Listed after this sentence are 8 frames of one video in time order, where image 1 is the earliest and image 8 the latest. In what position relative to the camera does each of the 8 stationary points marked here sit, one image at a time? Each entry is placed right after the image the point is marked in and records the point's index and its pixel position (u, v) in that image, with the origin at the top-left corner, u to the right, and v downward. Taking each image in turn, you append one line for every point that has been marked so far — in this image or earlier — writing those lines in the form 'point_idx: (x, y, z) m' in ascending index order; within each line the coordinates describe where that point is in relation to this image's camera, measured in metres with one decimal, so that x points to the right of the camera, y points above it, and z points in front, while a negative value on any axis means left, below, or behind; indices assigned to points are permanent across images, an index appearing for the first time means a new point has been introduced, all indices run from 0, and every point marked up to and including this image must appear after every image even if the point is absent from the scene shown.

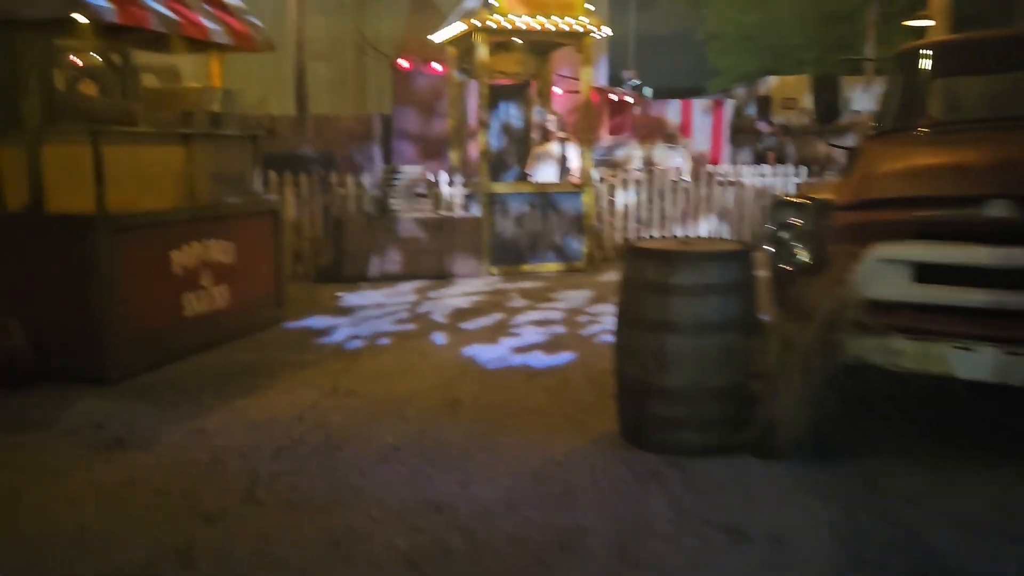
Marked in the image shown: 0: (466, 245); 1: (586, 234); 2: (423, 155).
0: (-0.5, +0.5, +9.7) m
1: (+0.9, +0.7, +10.3) m
2: (-1.5, +2.2, +14.2) m
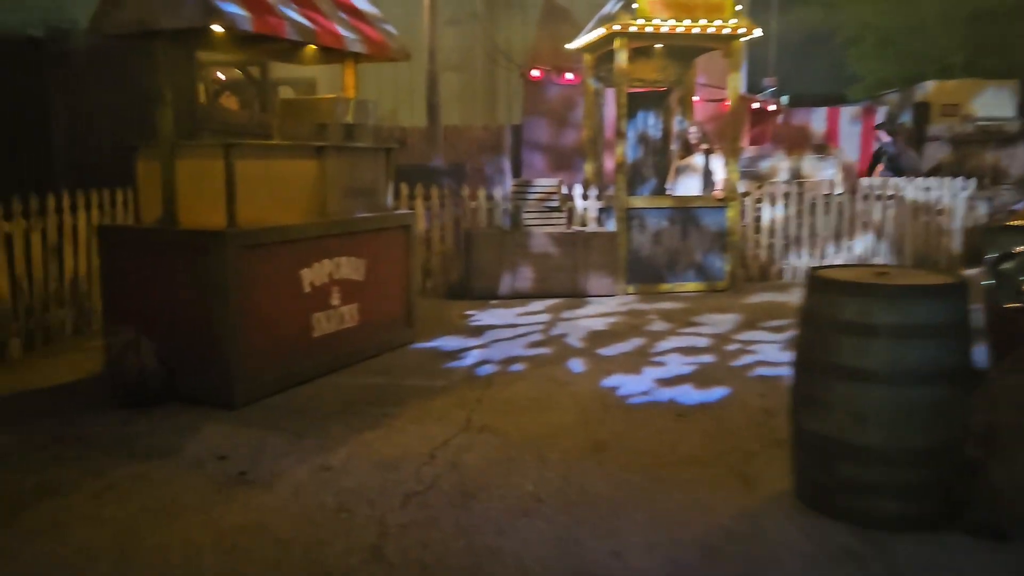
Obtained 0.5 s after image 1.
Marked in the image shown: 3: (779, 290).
0: (+0.9, +0.3, +9.1) m
1: (+2.5, +0.4, +9.5) m
2: (+0.7, +2.0, +13.8) m
3: (+3.0, 0.0, +9.5) m
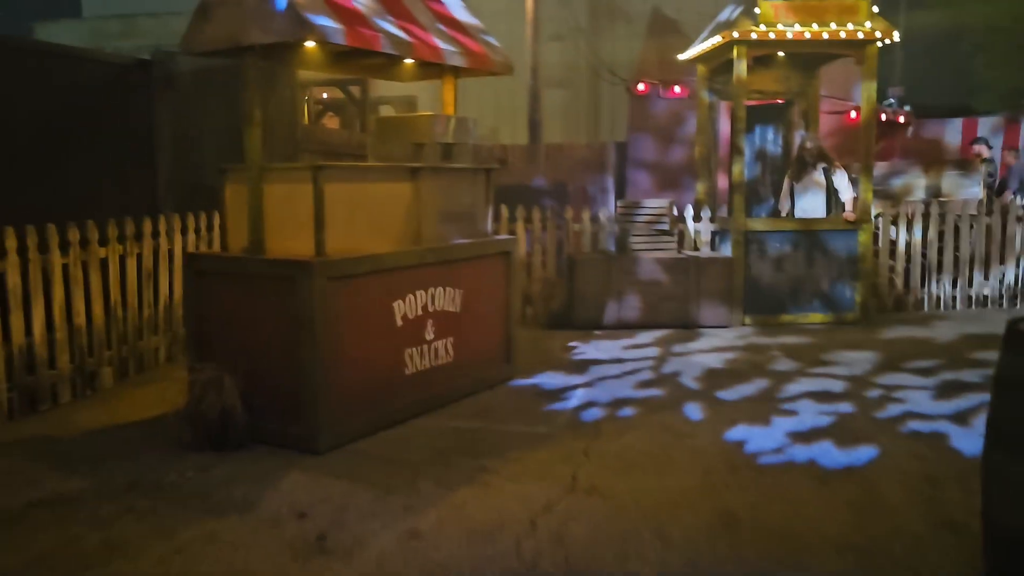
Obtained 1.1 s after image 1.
0: (+2.0, 0.0, +8.4) m
1: (+3.6, +0.1, +8.6) m
2: (+2.3, +1.6, +13.1) m
3: (+4.1, -0.4, +8.5) m
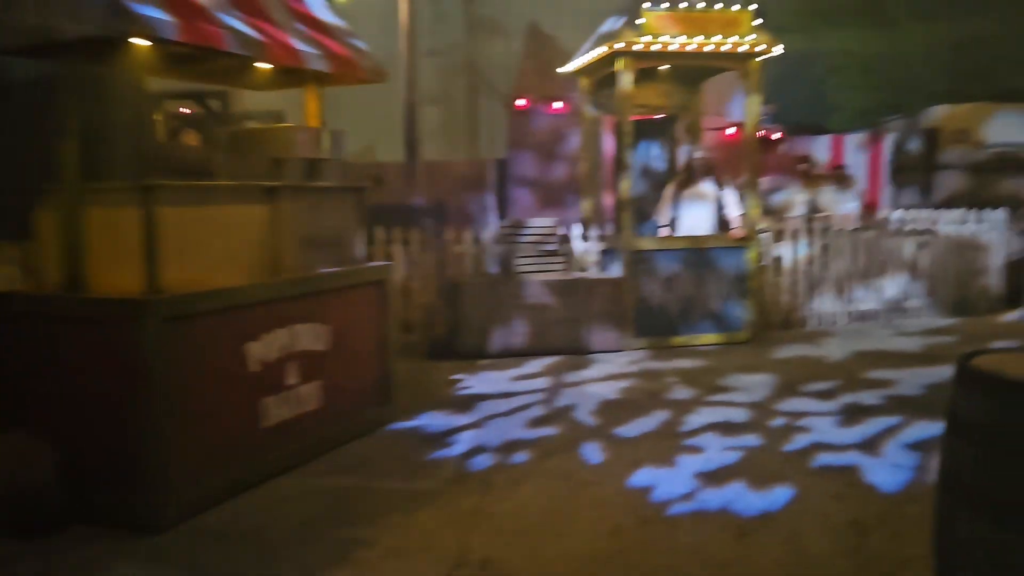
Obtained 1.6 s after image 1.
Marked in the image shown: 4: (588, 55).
0: (+0.9, -0.2, +8.0) m
1: (+2.4, -0.1, +8.4) m
2: (+0.5, +1.3, +12.7) m
3: (+3.0, -0.5, +8.4) m
4: (+0.8, +2.3, +8.4) m
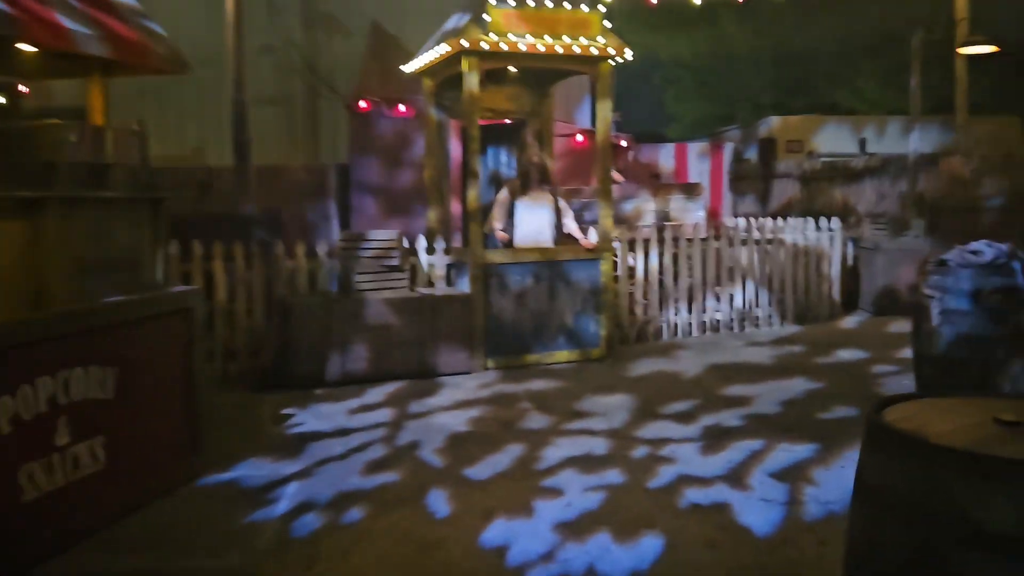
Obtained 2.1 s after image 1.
0: (-0.5, -0.4, +7.4) m
1: (+0.9, -0.2, +8.1) m
2: (-1.8, +1.1, +12.0) m
3: (+1.5, -0.7, +8.2) m
4: (-0.7, +2.1, +7.8) m
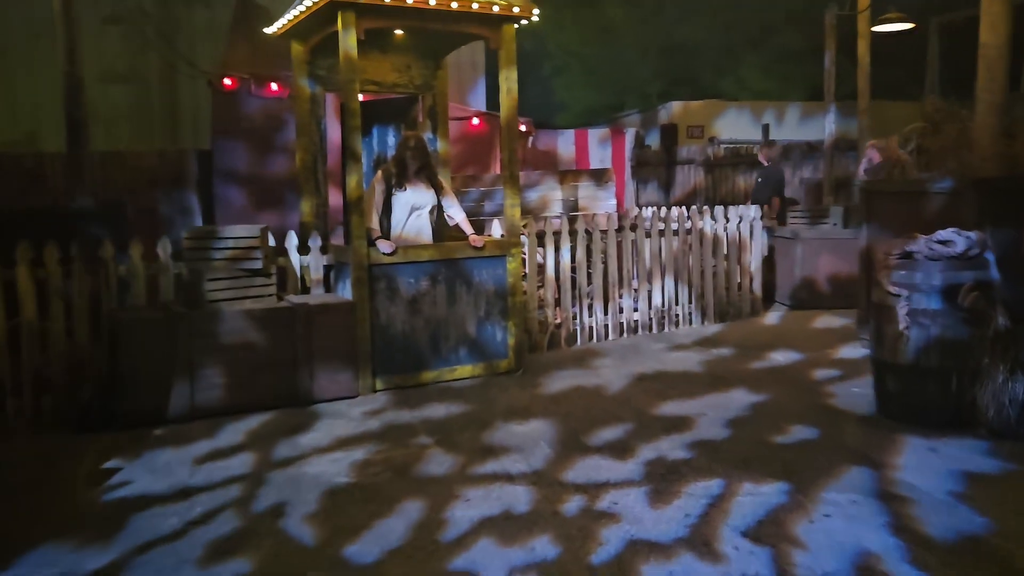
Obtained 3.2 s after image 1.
0: (-1.3, -0.4, +6.1) m
1: (0.0, -0.2, +6.9) m
2: (-3.1, +1.0, +10.5) m
3: (+0.6, -0.7, +7.1) m
4: (-1.6, +2.1, +6.4) m
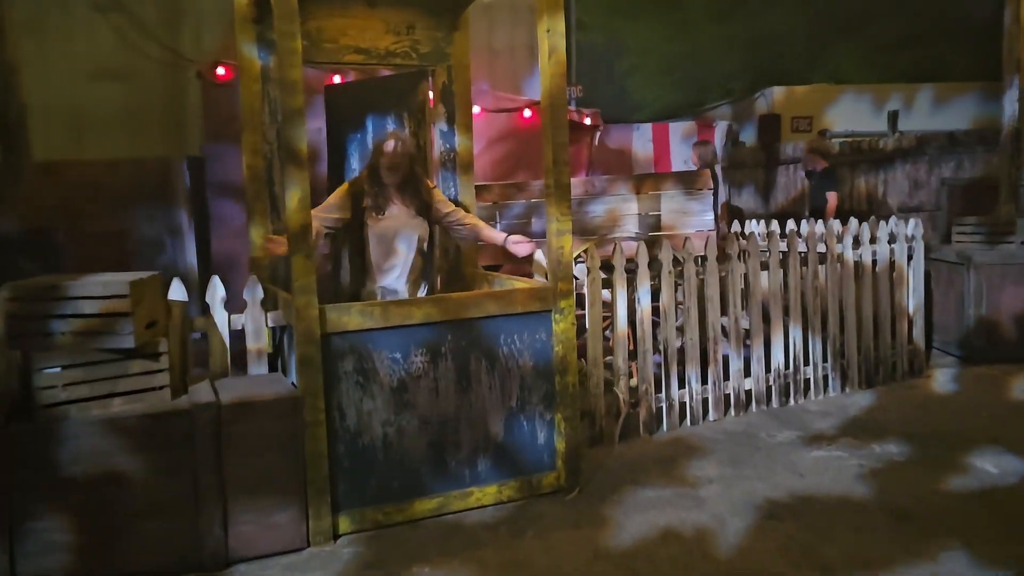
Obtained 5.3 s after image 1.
0: (-1.1, -0.8, +3.7) m
1: (+0.3, -0.6, +4.4) m
2: (-2.6, +0.6, +8.3) m
3: (+0.9, -1.0, +4.6) m
4: (-1.4, +1.7, +4.1) m
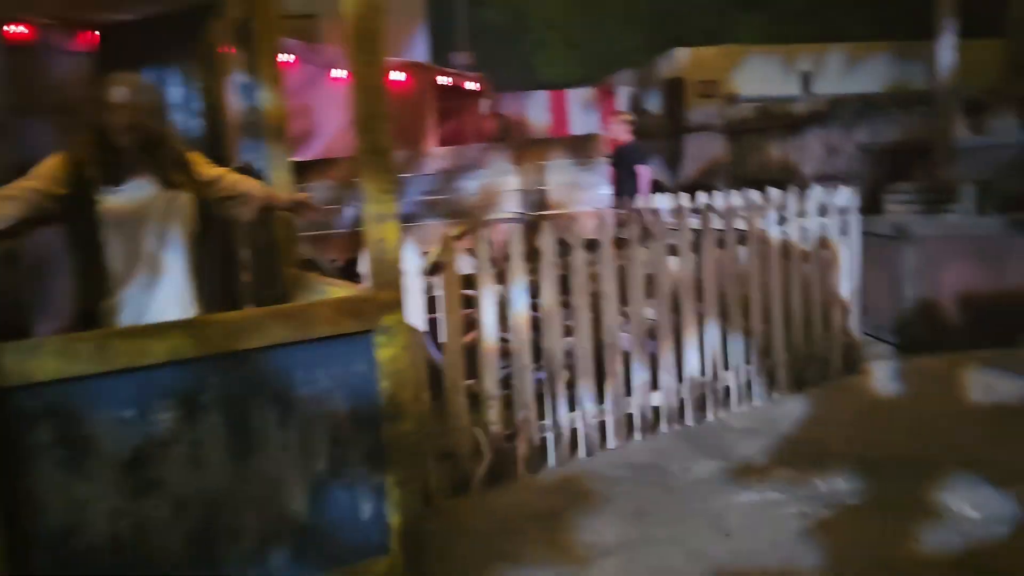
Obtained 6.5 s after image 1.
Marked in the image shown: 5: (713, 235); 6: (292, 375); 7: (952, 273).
0: (-1.7, -0.9, +2.3) m
1: (-0.4, -0.7, +3.2) m
2: (-3.6, +0.6, +6.7) m
3: (+0.2, -1.0, +3.4) m
4: (-2.1, +1.6, +2.6) m
5: (+1.1, +0.3, +4.8) m
6: (-0.8, -0.3, +2.9) m
7: (+3.1, +0.1, +6.0) m
